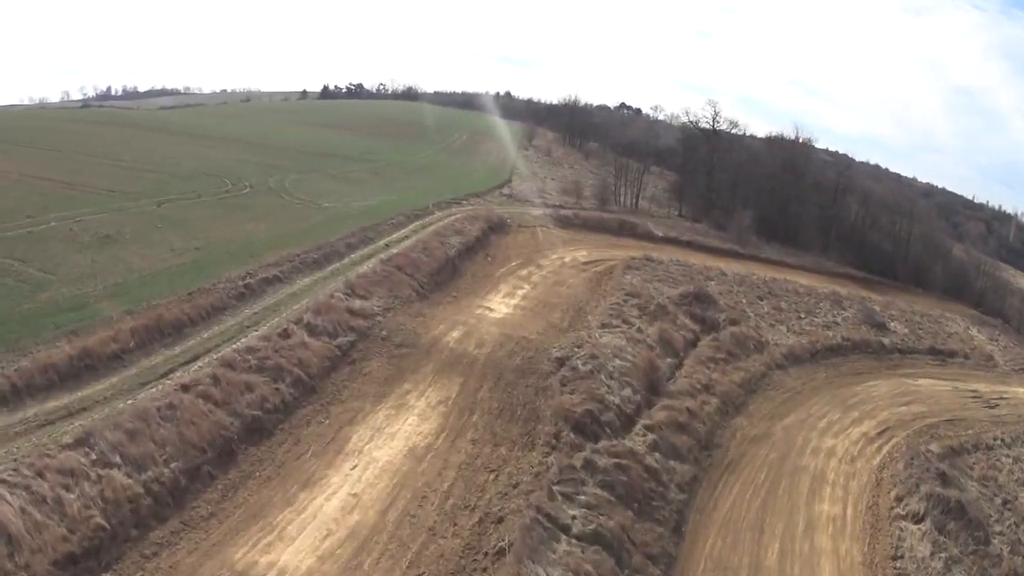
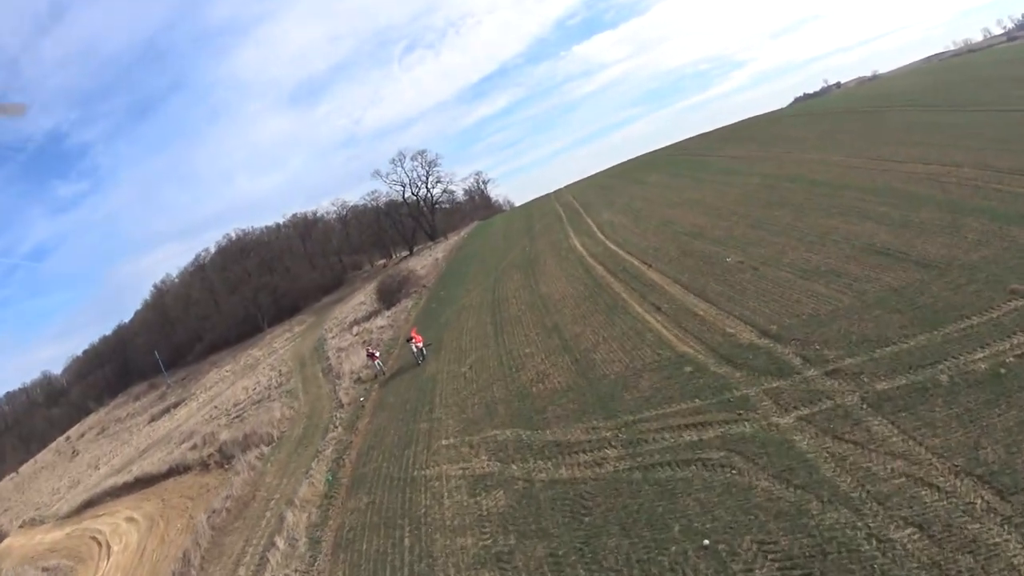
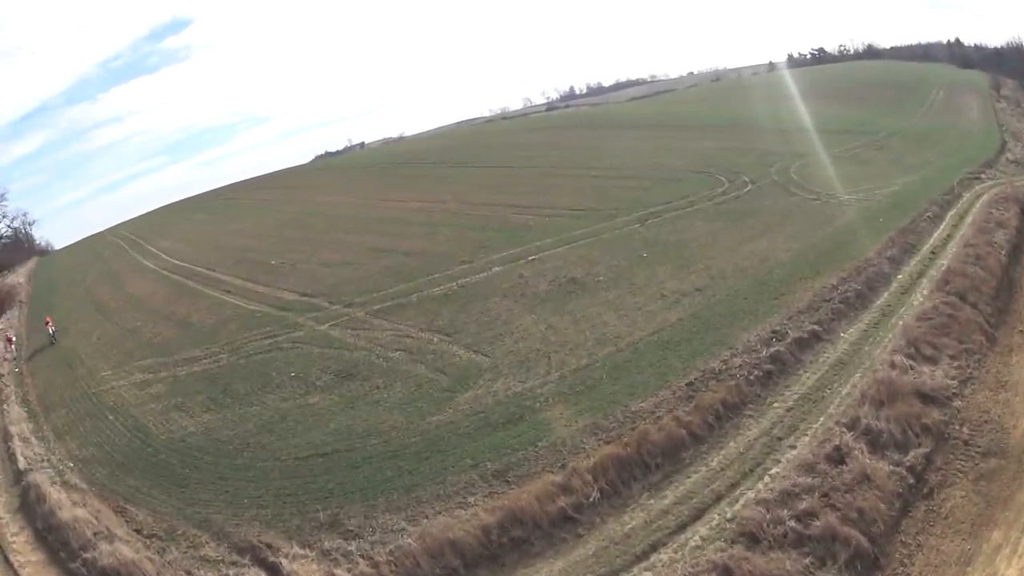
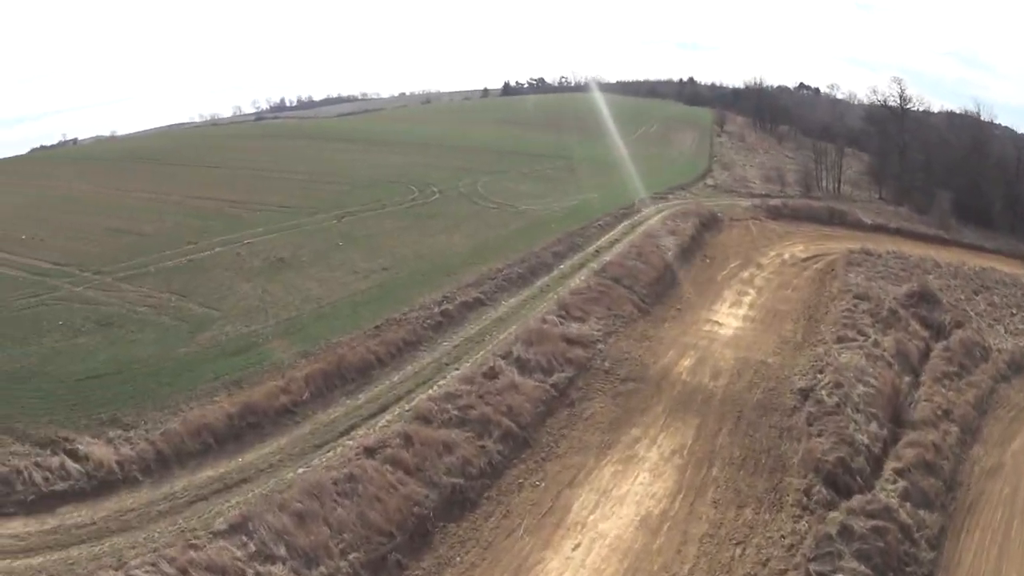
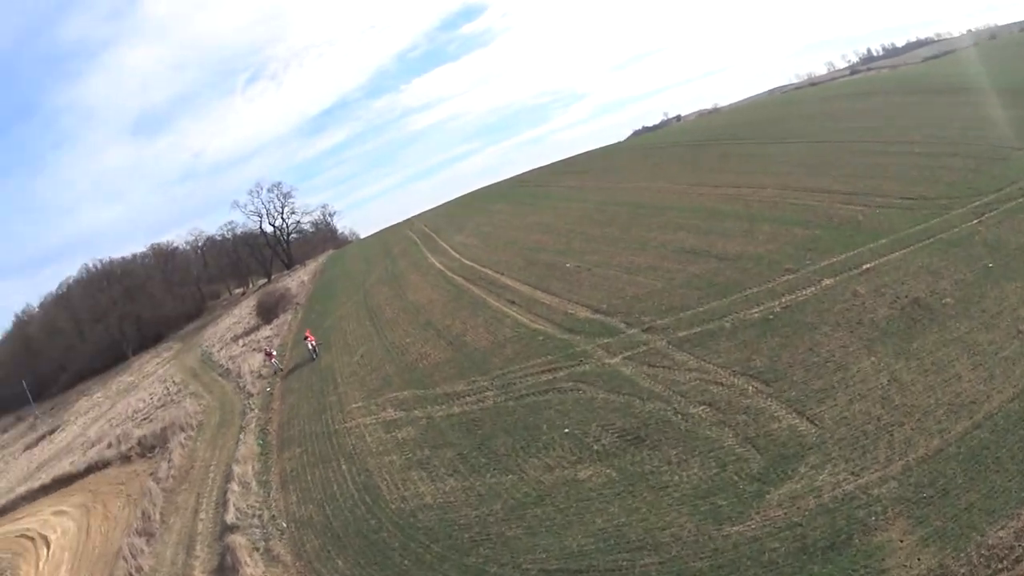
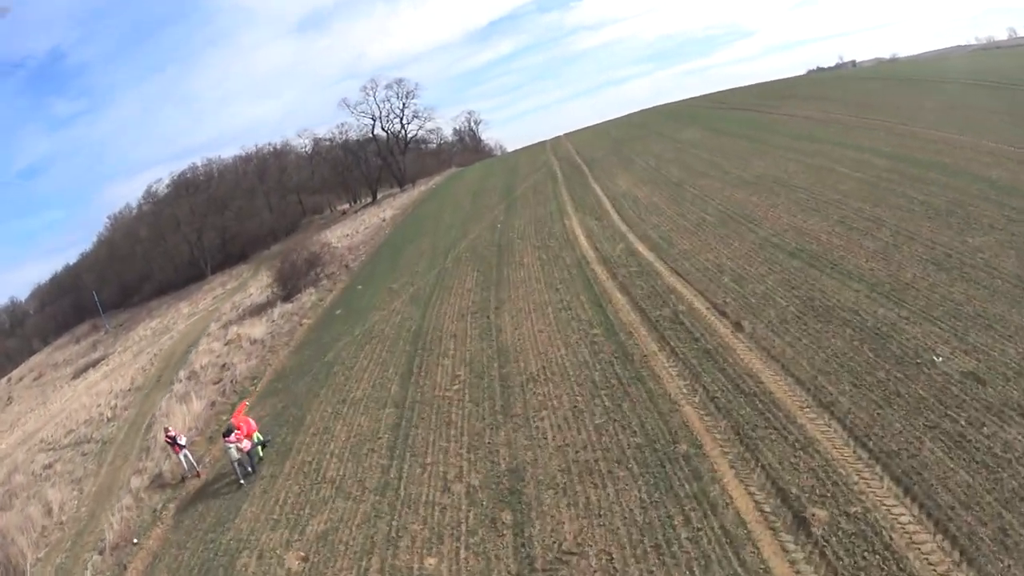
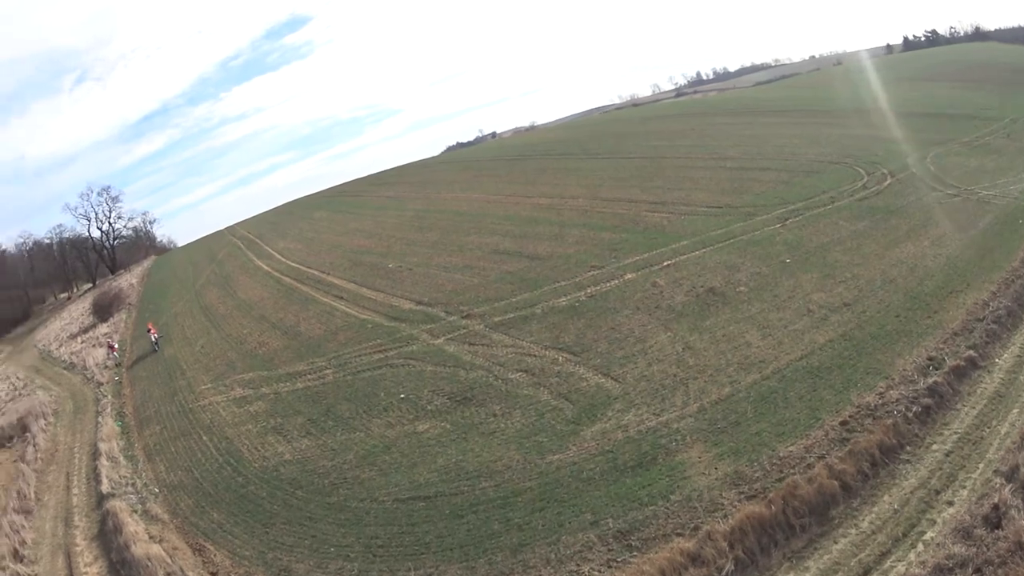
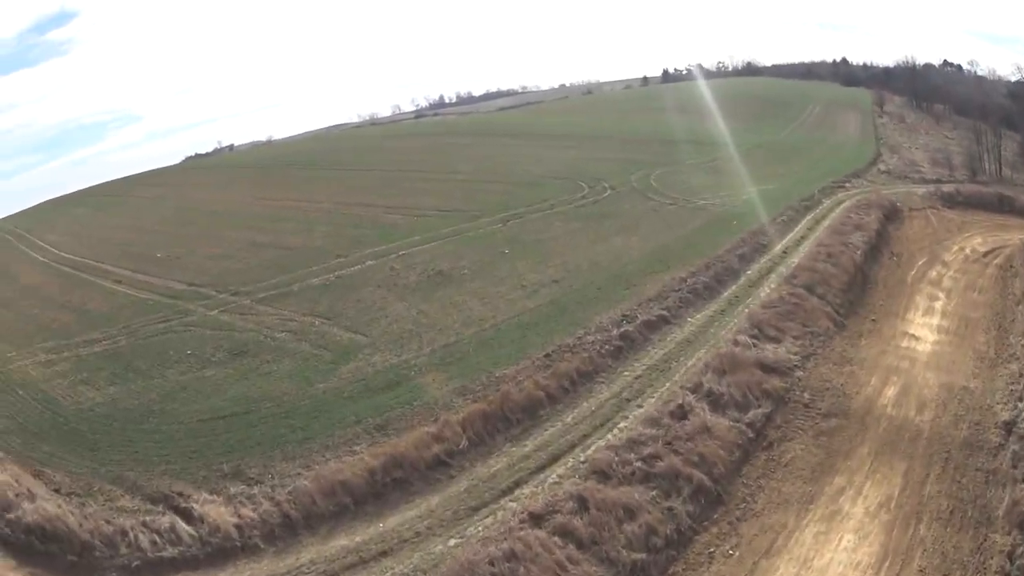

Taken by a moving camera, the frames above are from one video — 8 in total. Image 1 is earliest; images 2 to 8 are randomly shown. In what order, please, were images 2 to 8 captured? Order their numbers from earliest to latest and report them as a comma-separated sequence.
4, 8, 3, 7, 5, 2, 6
